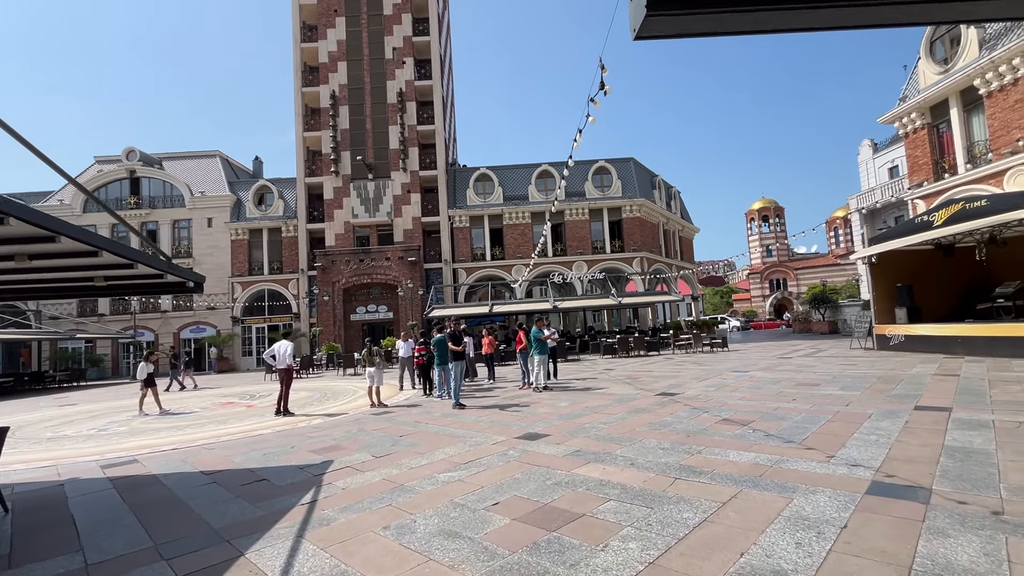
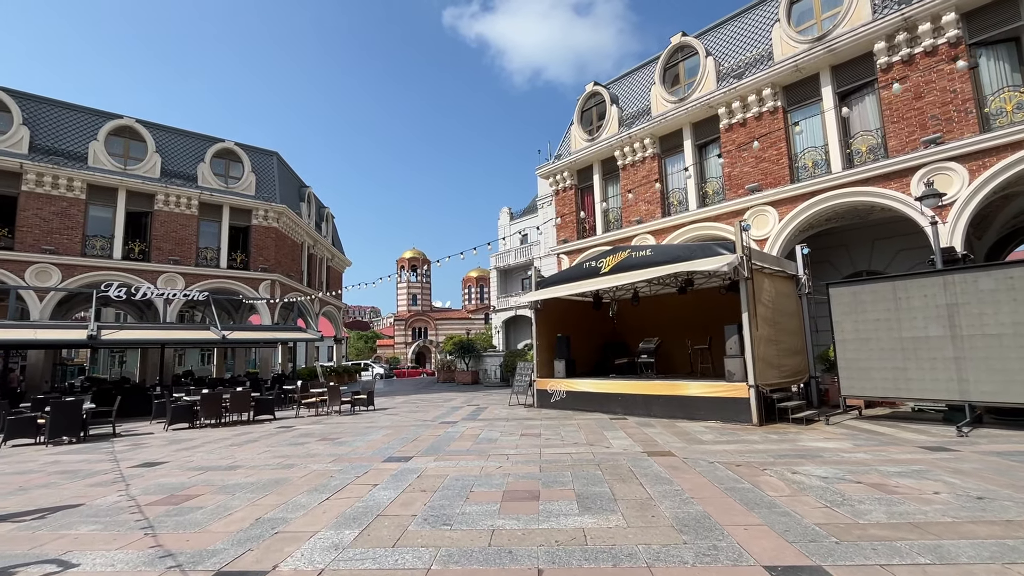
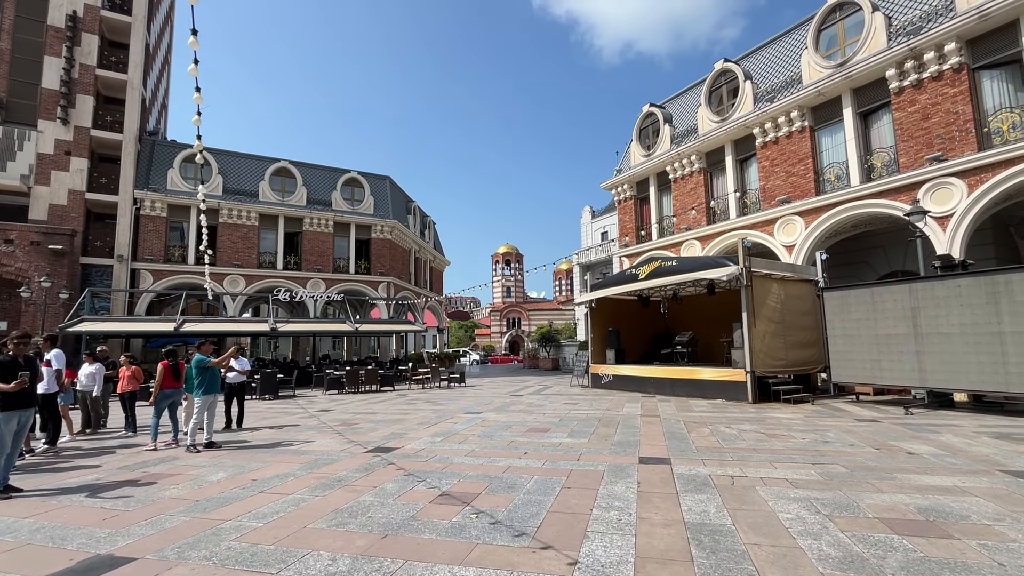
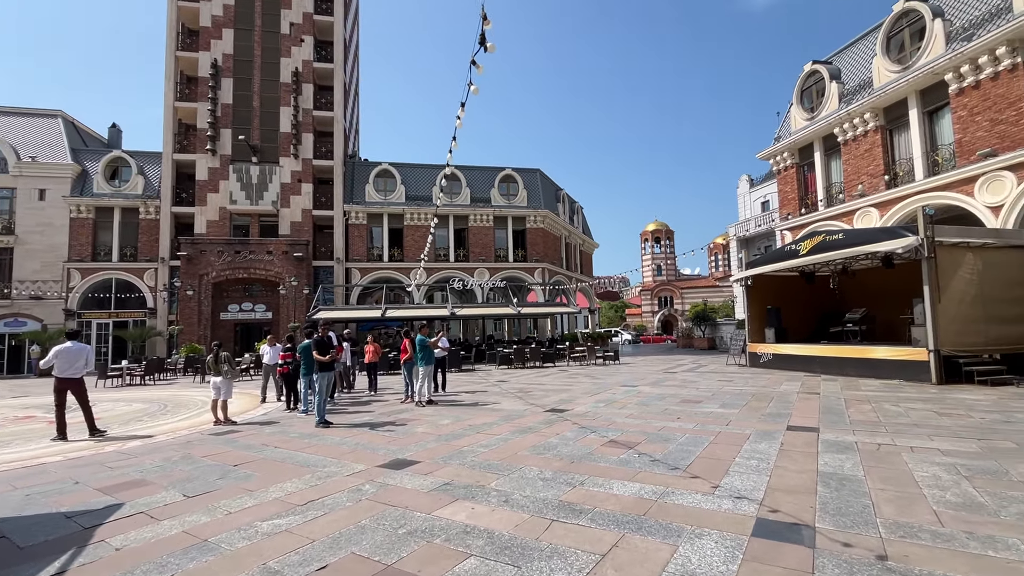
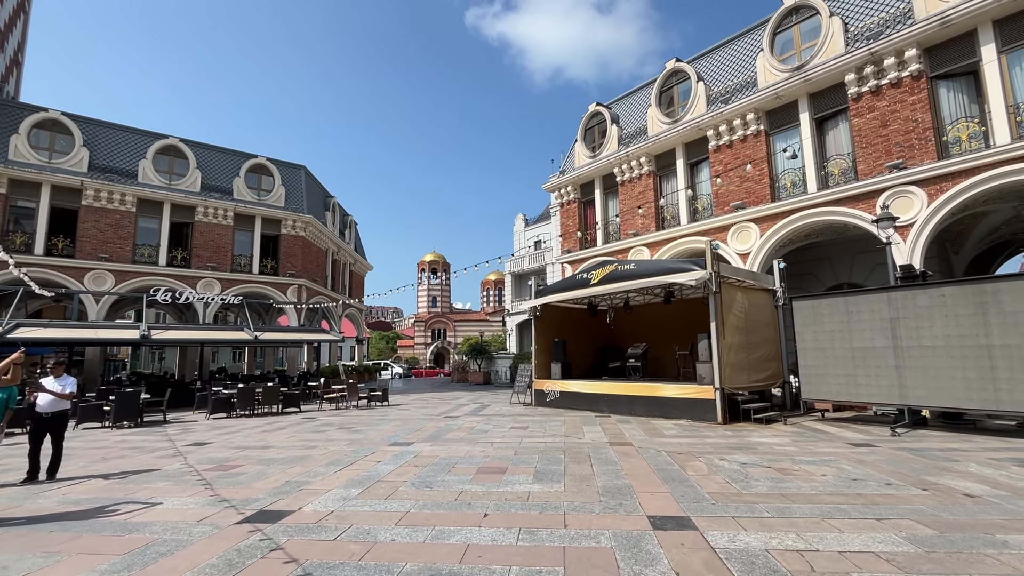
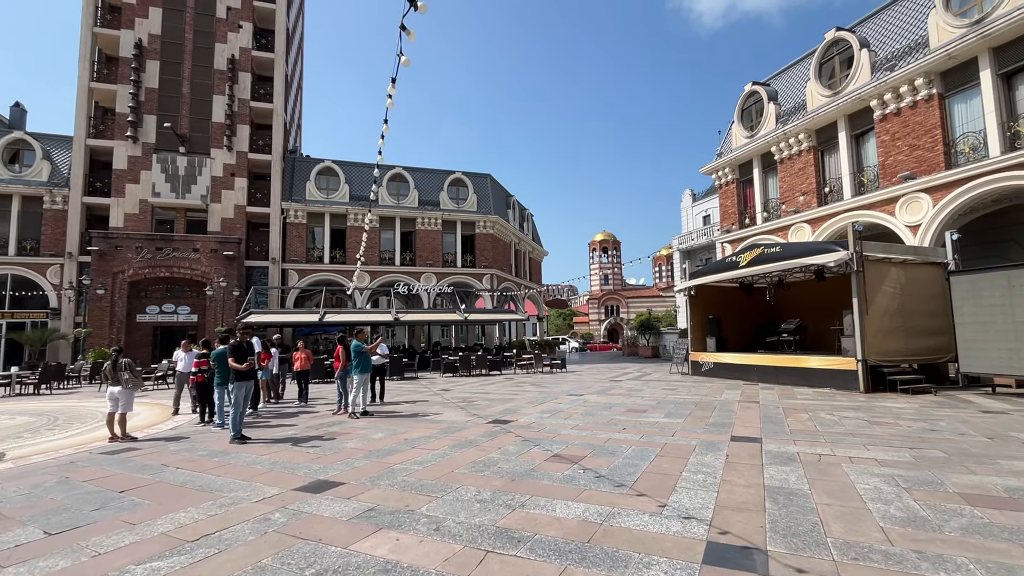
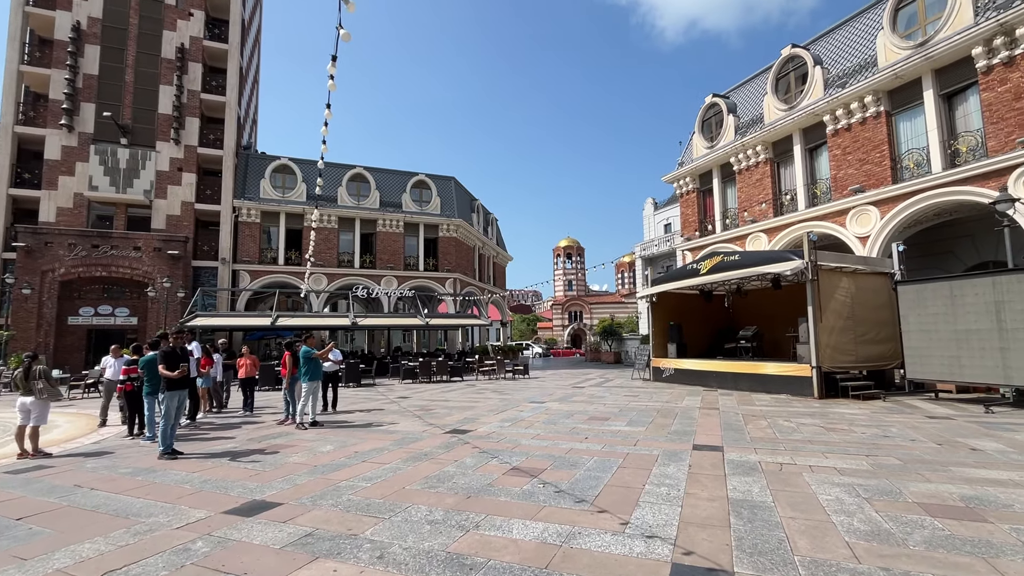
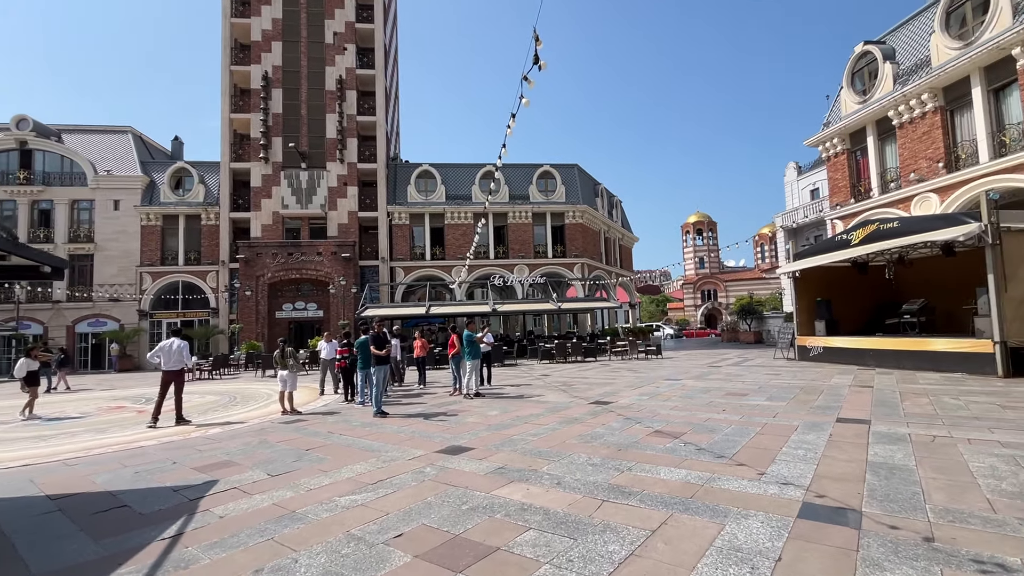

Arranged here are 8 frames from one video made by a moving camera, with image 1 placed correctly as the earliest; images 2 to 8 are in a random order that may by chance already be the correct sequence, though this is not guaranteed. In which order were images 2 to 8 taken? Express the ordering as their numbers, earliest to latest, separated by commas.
8, 4, 6, 7, 3, 5, 2
